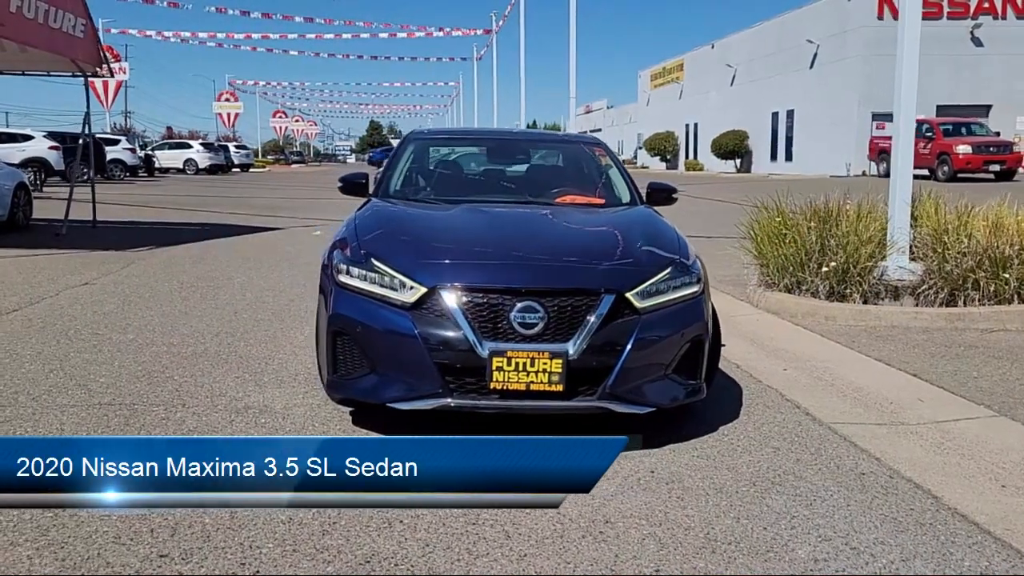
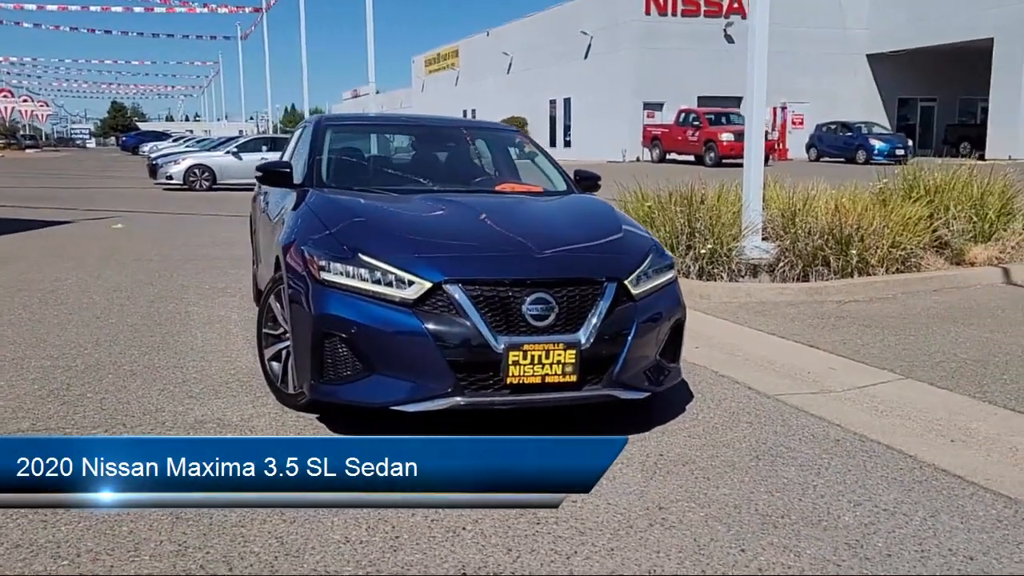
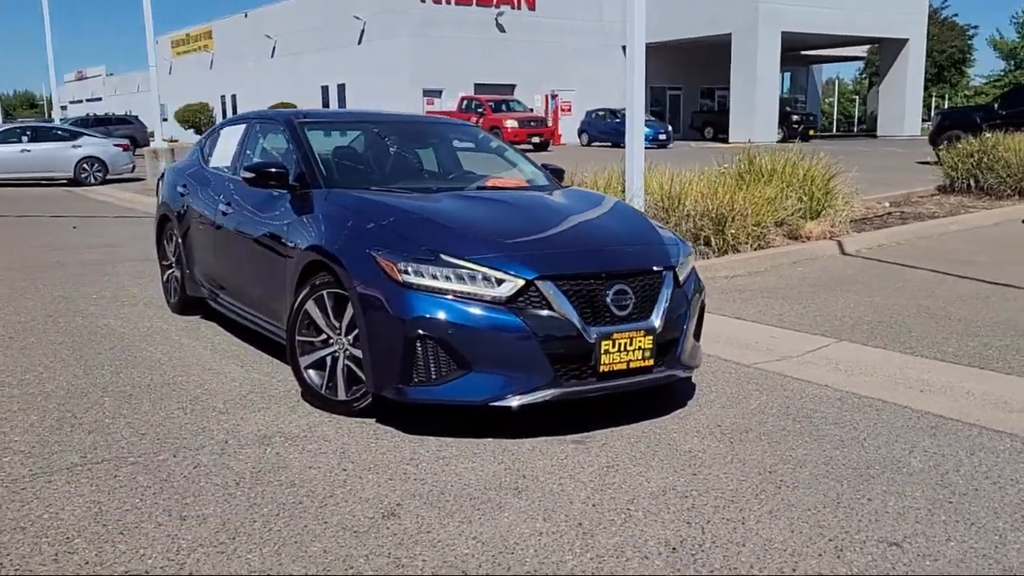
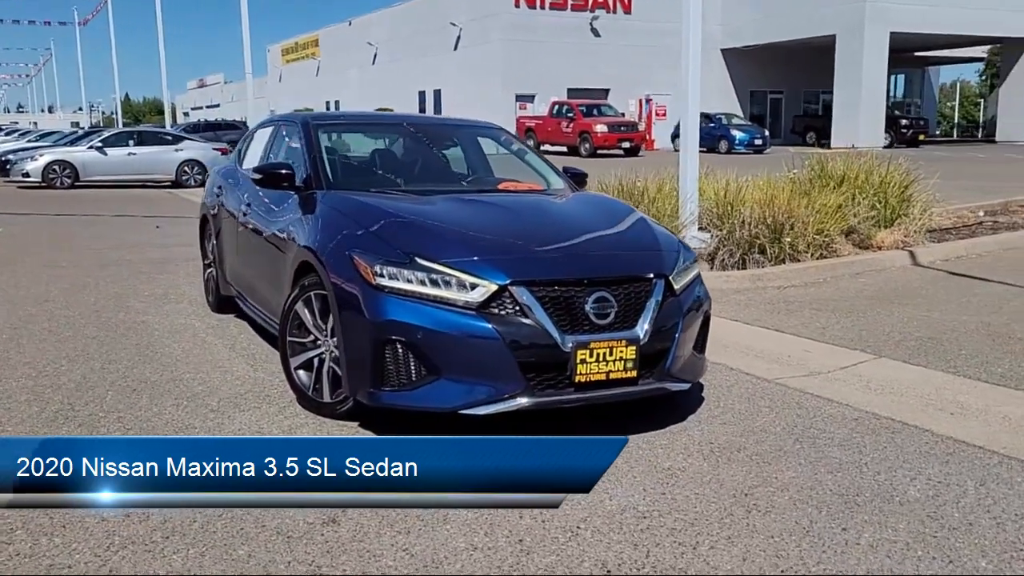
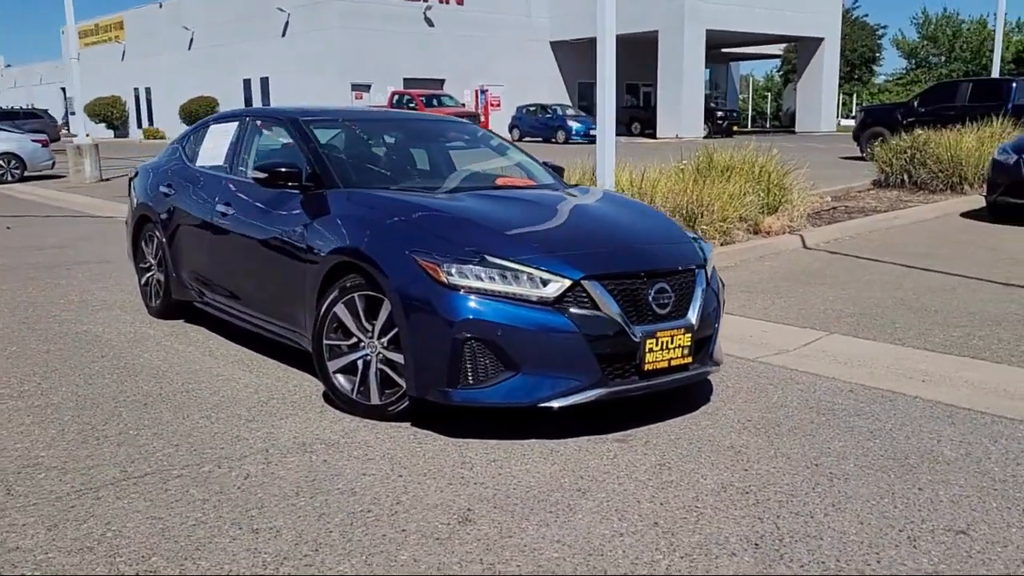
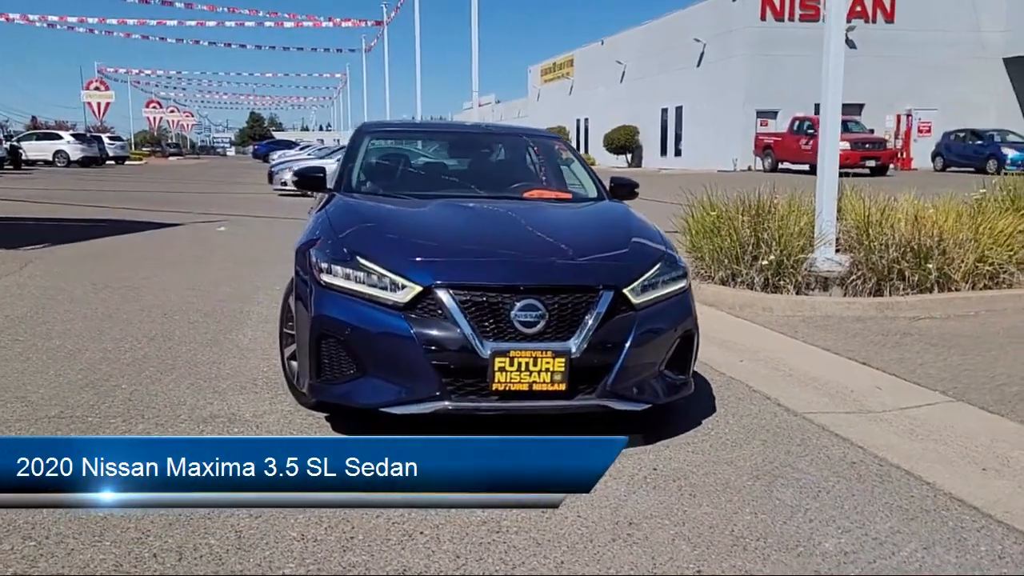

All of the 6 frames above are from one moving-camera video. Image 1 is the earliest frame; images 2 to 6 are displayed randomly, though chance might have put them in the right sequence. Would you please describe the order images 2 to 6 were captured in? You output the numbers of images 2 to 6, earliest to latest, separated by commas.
6, 2, 4, 3, 5
